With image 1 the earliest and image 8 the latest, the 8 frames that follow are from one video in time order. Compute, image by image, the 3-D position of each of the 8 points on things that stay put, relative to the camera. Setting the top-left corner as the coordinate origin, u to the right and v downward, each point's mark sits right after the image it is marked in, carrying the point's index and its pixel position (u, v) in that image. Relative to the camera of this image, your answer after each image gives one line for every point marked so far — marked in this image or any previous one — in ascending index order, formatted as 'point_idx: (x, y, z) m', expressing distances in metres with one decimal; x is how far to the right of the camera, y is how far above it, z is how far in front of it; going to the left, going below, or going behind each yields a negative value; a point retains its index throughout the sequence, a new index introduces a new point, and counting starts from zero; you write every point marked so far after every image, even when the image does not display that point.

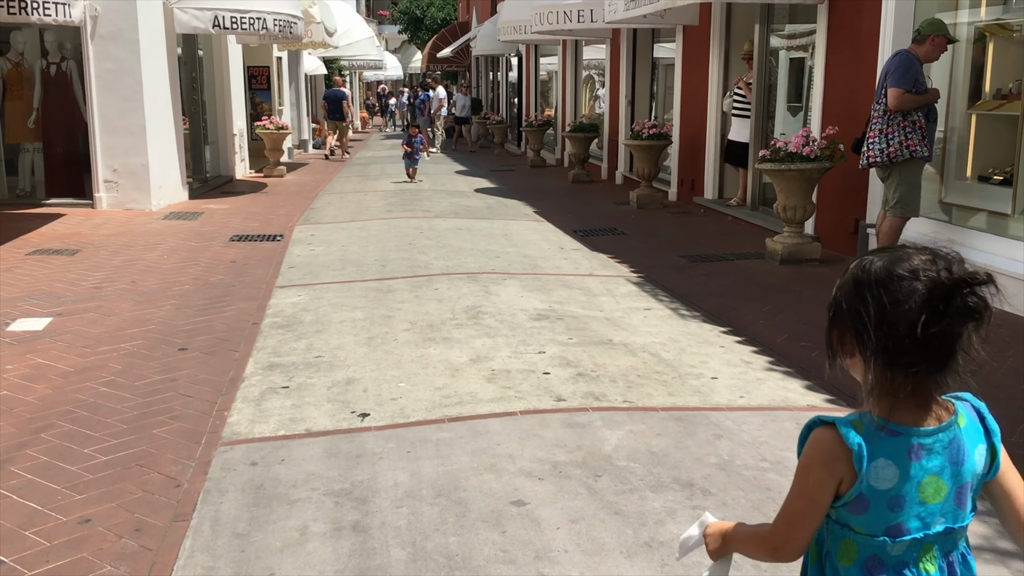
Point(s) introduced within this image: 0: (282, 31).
0: (-3.5, +3.9, +14.7) m
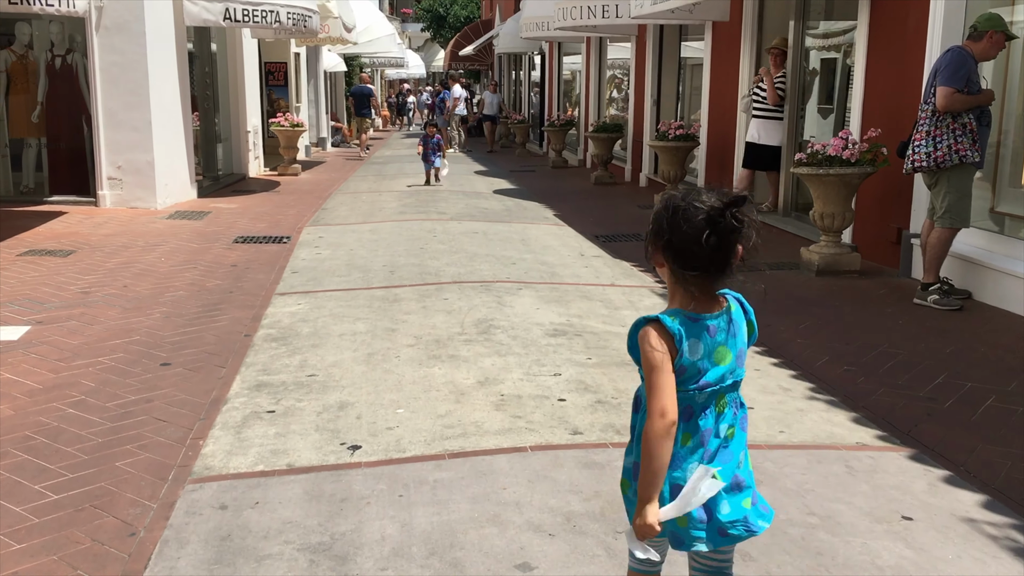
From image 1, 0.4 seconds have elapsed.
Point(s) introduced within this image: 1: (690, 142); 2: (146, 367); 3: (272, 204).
0: (-3.2, +3.9, +14.2) m
1: (+2.4, +1.9, +12.8) m
2: (-2.1, -0.4, +5.5) m
3: (-3.4, +1.2, +13.8) m
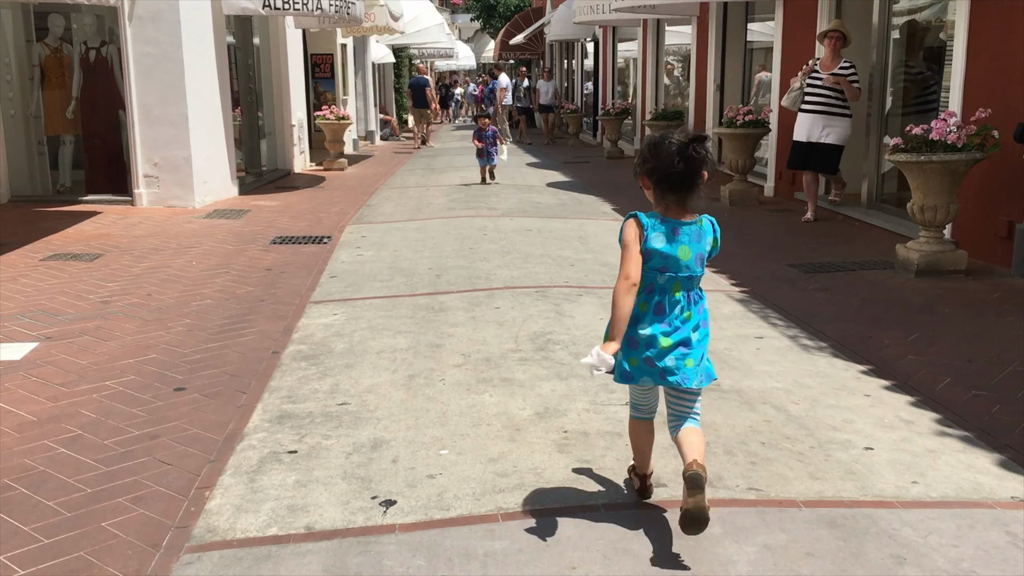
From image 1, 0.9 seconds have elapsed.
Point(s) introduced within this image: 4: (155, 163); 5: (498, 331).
0: (-2.4, +3.9, +13.5) m
1: (+3.0, +1.9, +11.8) m
2: (-1.8, -0.5, +4.8) m
3: (-2.7, +1.2, +13.2) m
4: (-4.3, +1.5, +11.7) m
5: (-0.1, -0.3, +5.8) m
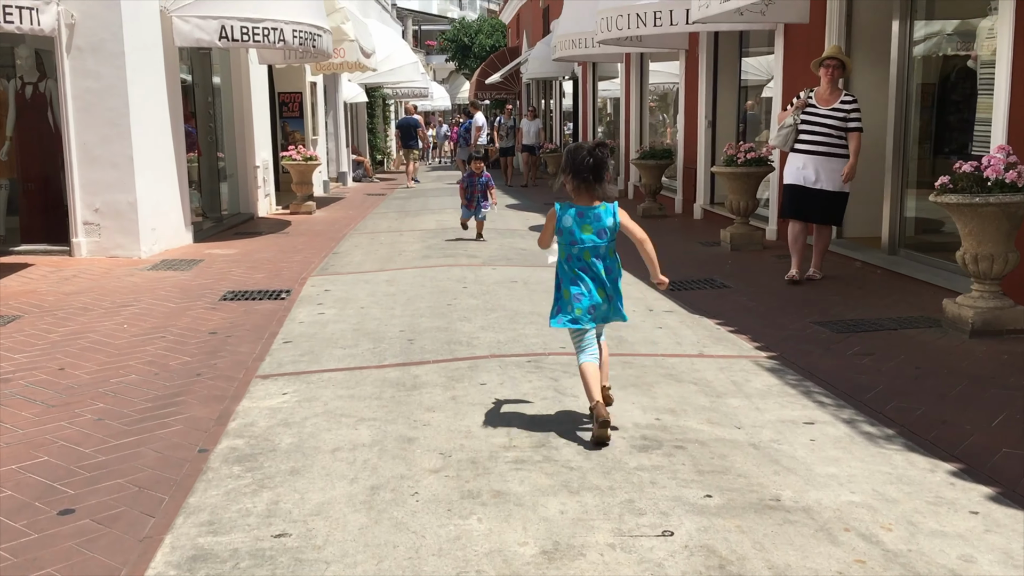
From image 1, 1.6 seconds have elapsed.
0: (-2.7, +3.1, +12.5) m
1: (+2.8, +1.4, +10.8) m
2: (-1.8, -0.9, +3.6) m
3: (-2.9, +0.5, +12.1) m
4: (-4.5, +0.9, +10.6) m
5: (-0.1, -0.6, +4.7) m
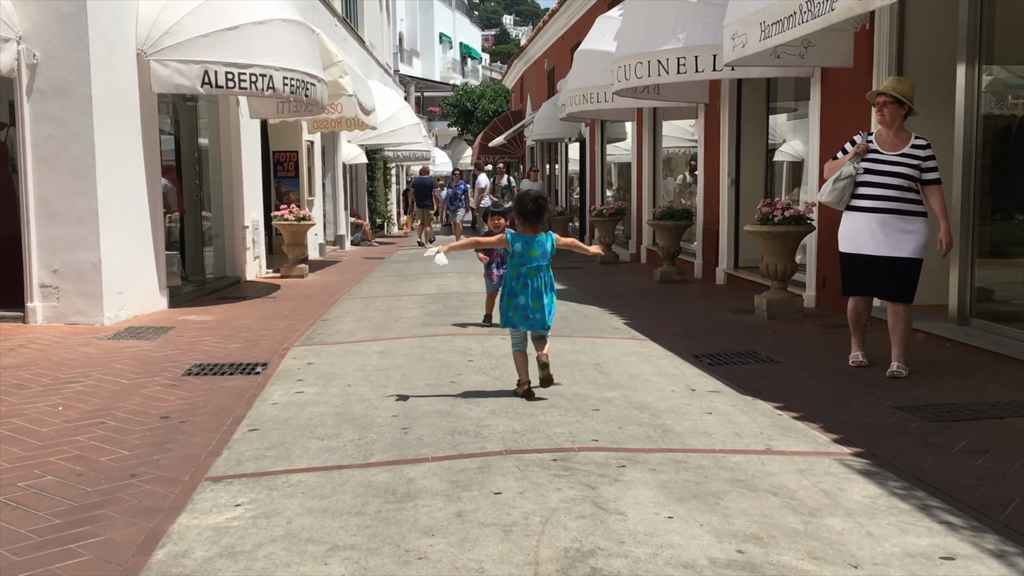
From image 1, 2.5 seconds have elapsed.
0: (-2.6, +2.3, +11.5) m
1: (+2.9, +0.6, +9.7) m
2: (-1.7, -1.1, +2.4) m
3: (-2.8, -0.3, +10.9) m
4: (-4.4, +0.2, +9.4) m
5: (0.0, -0.9, +3.4) m
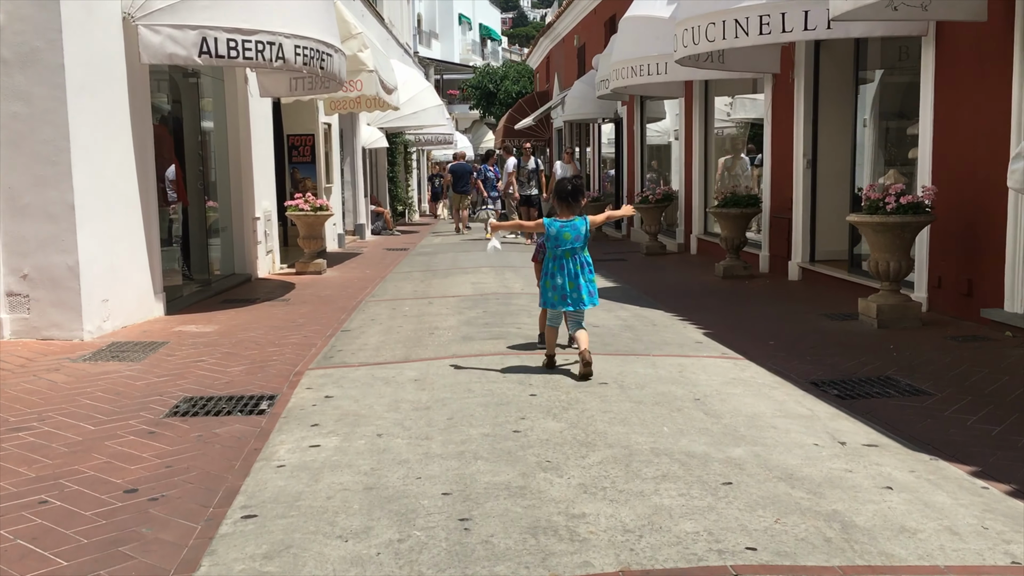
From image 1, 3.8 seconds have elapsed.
0: (-2.1, +2.3, +9.9) m
1: (+3.4, +0.6, +8.0) m
2: (-1.4, -1.2, +0.8) m
3: (-2.3, -0.3, +9.3) m
4: (-4.0, +0.1, +7.9) m
5: (+0.3, -1.1, +1.8) m
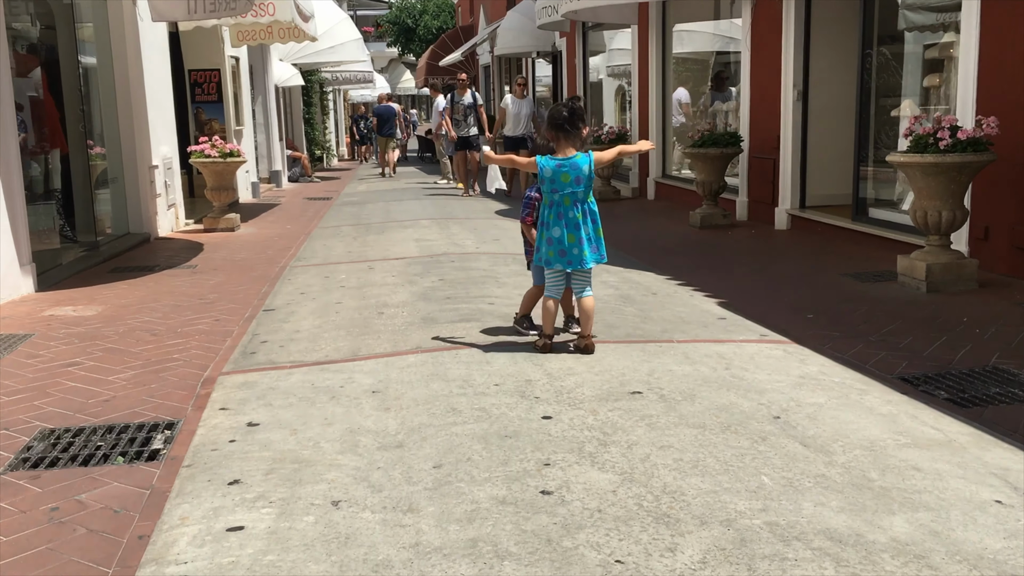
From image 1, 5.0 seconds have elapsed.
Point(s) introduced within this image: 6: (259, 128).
0: (-2.5, +2.6, +7.8) m
1: (+3.2, +0.9, +6.6) m
2: (-0.9, -1.5, -0.9) m
3: (-2.6, -0.1, +7.4) m
4: (-4.1, +0.2, +5.8) m
5: (+0.7, -1.2, +0.2) m
6: (-5.2, +3.3, +19.8) m
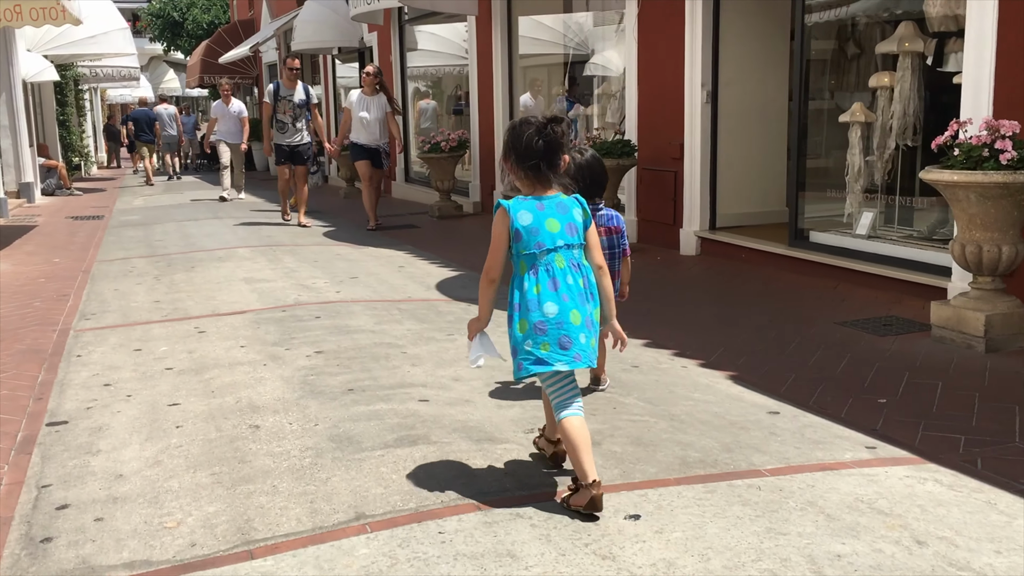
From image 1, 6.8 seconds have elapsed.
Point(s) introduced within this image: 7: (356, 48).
0: (-3.0, +2.1, +5.0) m
1: (+2.8, +0.6, +5.1) m
2: (+0.6, -1.8, -3.1) m
3: (-3.0, -0.6, +4.6) m
4: (-4.1, -0.3, +2.7) m
5: (+1.9, -1.5, -1.6) m
6: (-8.4, +2.6, +16.0) m
7: (-3.1, +4.9, +19.7) m
